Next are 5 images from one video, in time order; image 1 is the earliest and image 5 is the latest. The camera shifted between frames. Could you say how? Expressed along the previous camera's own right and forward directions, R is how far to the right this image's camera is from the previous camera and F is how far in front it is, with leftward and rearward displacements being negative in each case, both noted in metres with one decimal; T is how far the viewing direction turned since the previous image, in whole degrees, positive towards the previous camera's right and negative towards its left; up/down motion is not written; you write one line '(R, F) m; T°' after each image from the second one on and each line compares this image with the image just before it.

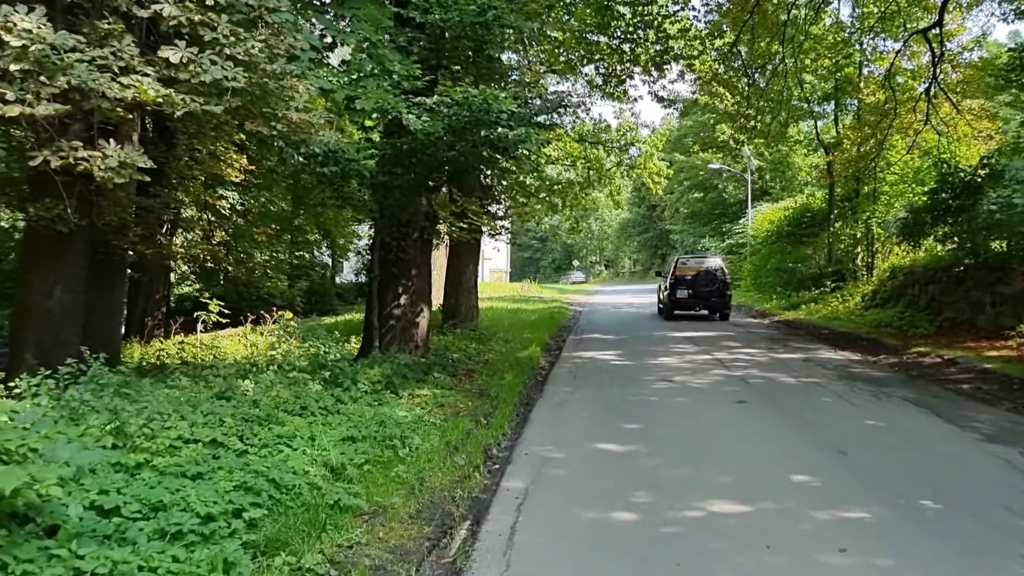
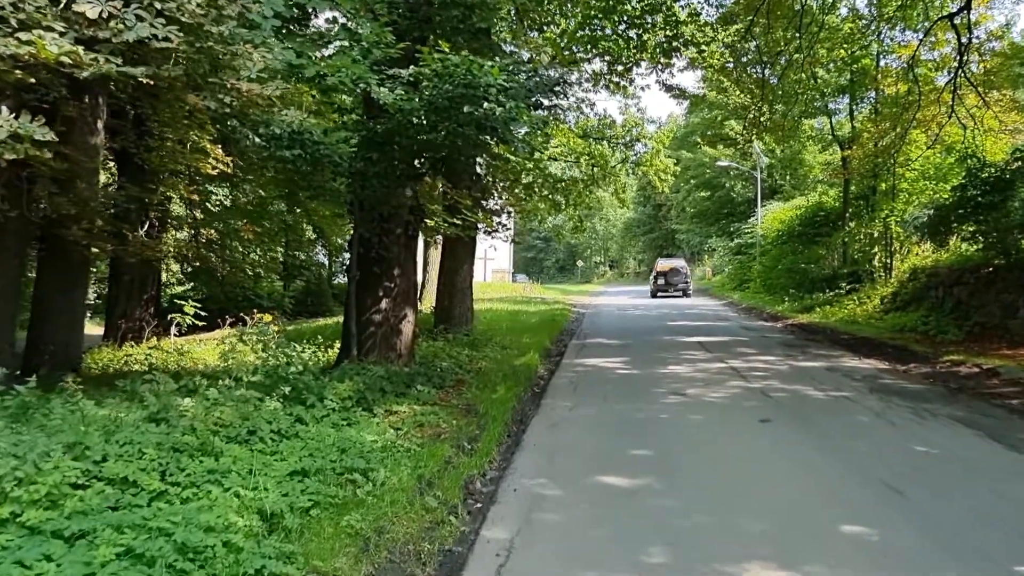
(+0.1, +1.1) m; 0°
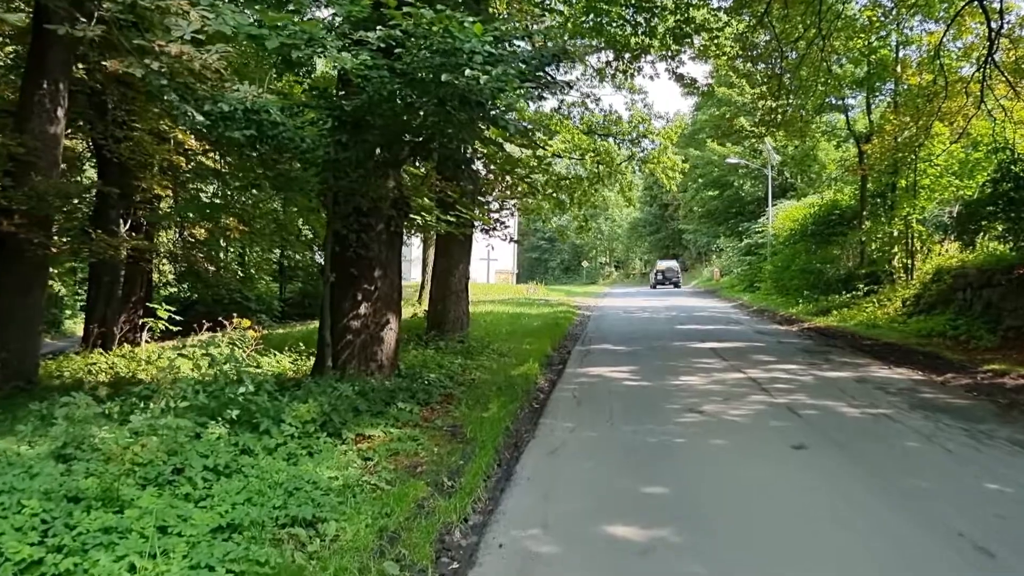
(+0.1, +1.1) m; 0°
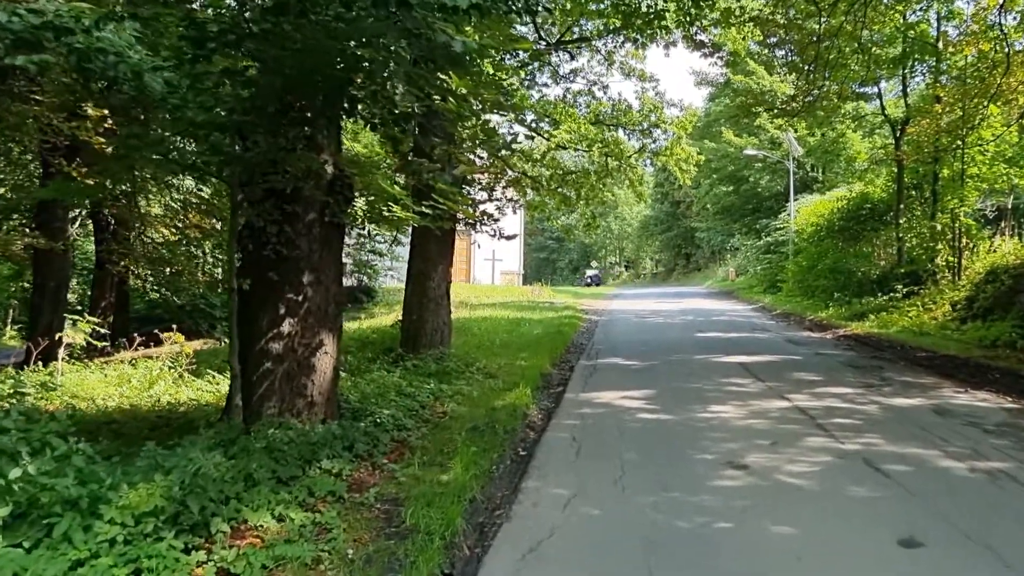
(+0.3, +2.2) m; -1°
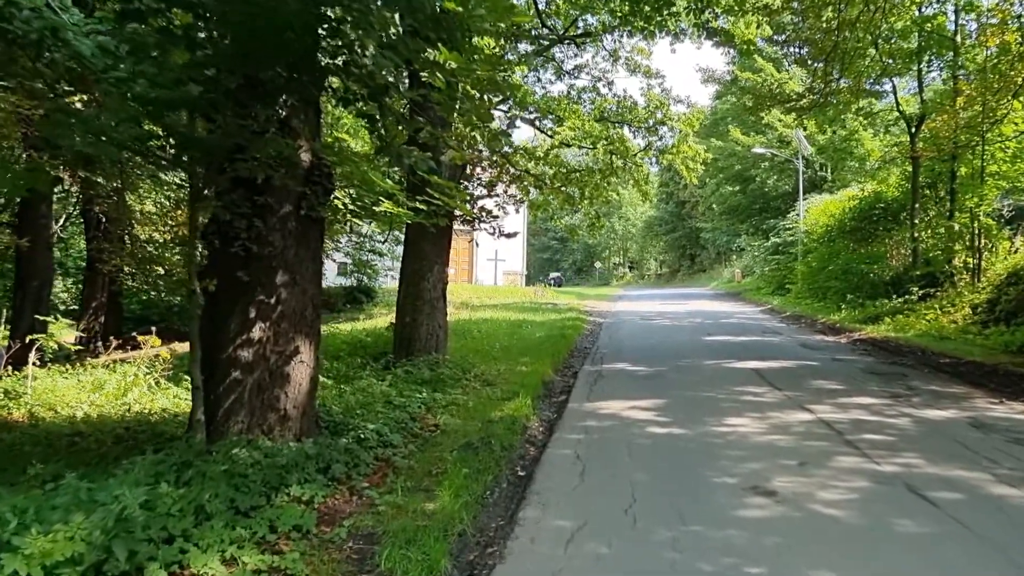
(0.0, +0.7) m; 0°
